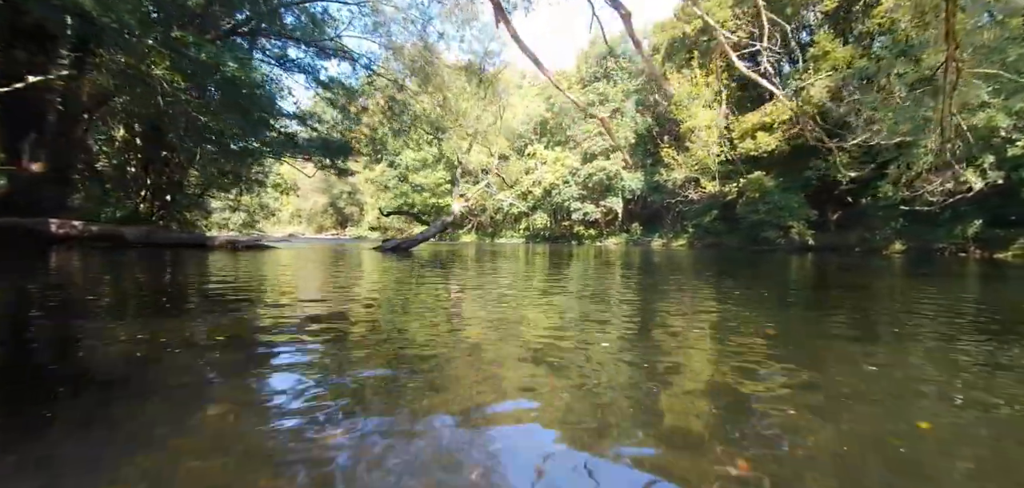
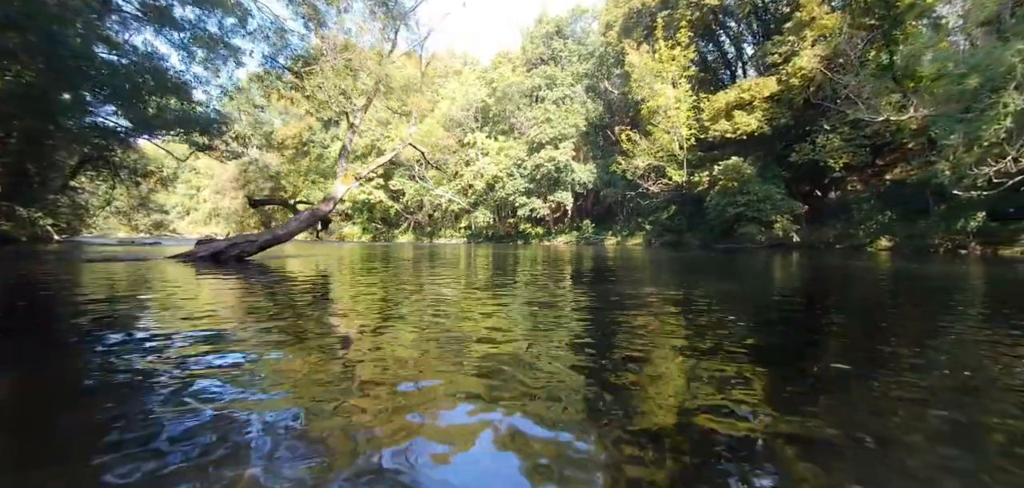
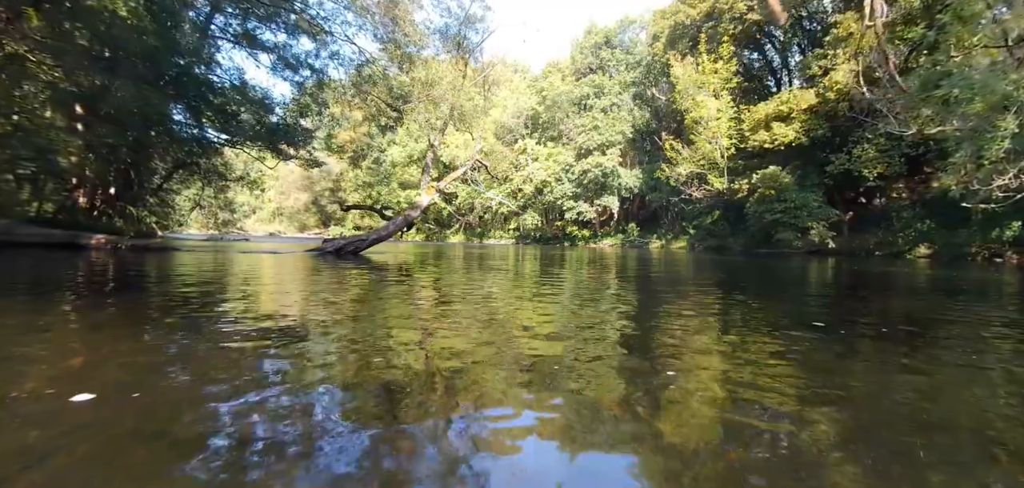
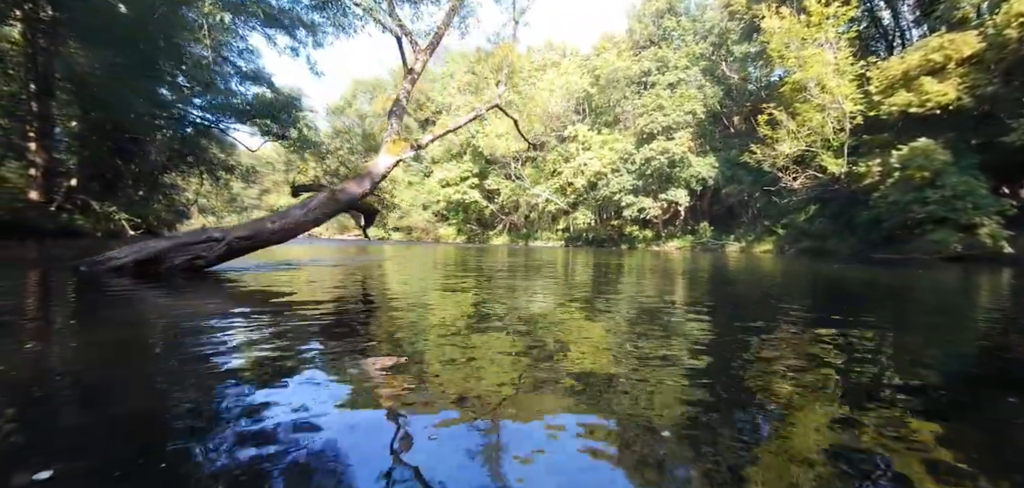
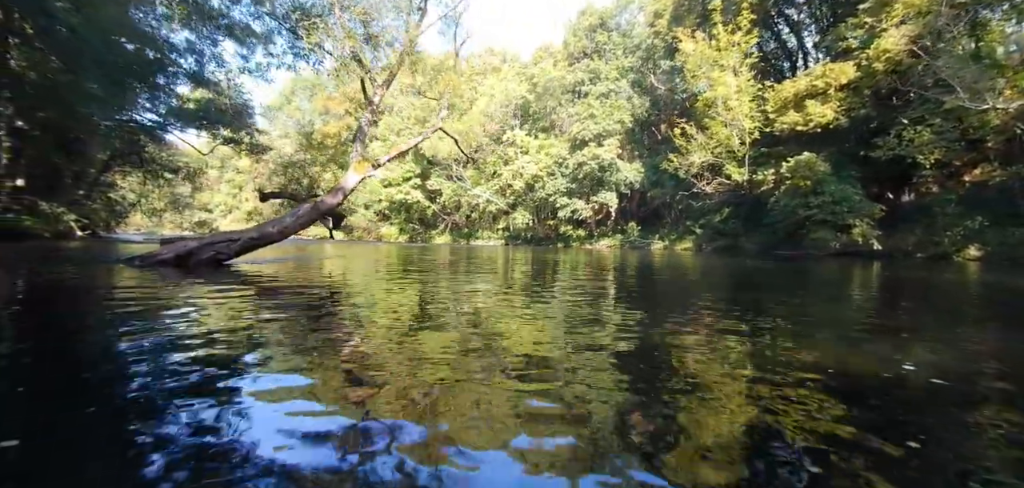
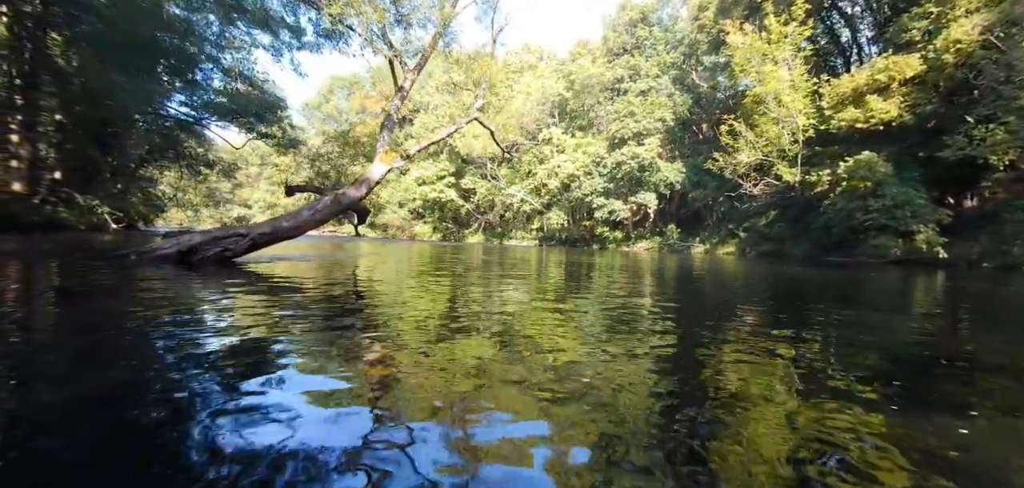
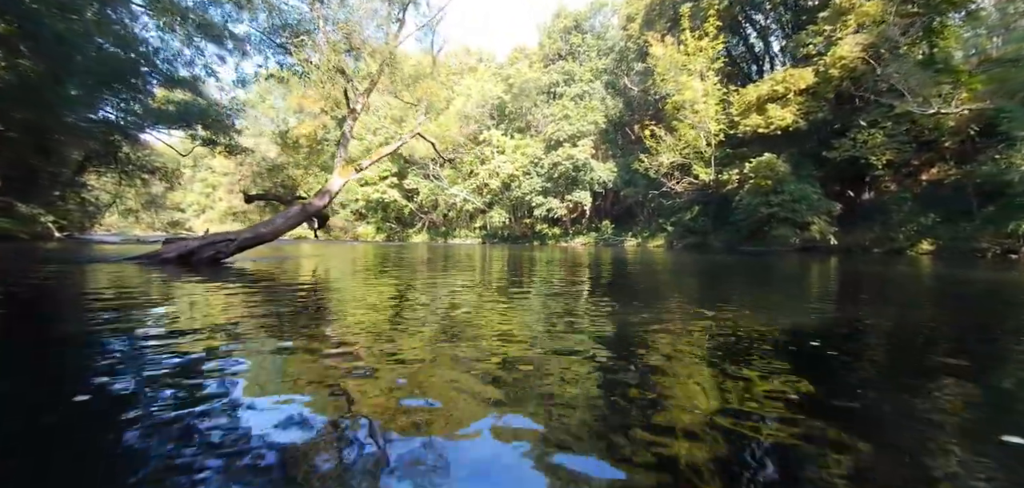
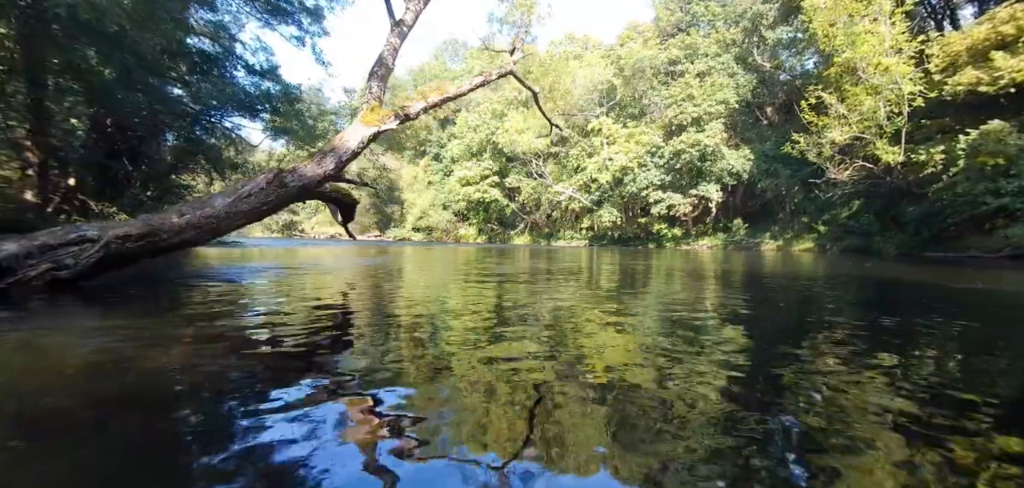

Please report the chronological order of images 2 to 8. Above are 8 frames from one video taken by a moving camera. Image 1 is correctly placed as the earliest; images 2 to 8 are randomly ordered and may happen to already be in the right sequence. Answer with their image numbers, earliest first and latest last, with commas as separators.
3, 2, 7, 5, 6, 4, 8
